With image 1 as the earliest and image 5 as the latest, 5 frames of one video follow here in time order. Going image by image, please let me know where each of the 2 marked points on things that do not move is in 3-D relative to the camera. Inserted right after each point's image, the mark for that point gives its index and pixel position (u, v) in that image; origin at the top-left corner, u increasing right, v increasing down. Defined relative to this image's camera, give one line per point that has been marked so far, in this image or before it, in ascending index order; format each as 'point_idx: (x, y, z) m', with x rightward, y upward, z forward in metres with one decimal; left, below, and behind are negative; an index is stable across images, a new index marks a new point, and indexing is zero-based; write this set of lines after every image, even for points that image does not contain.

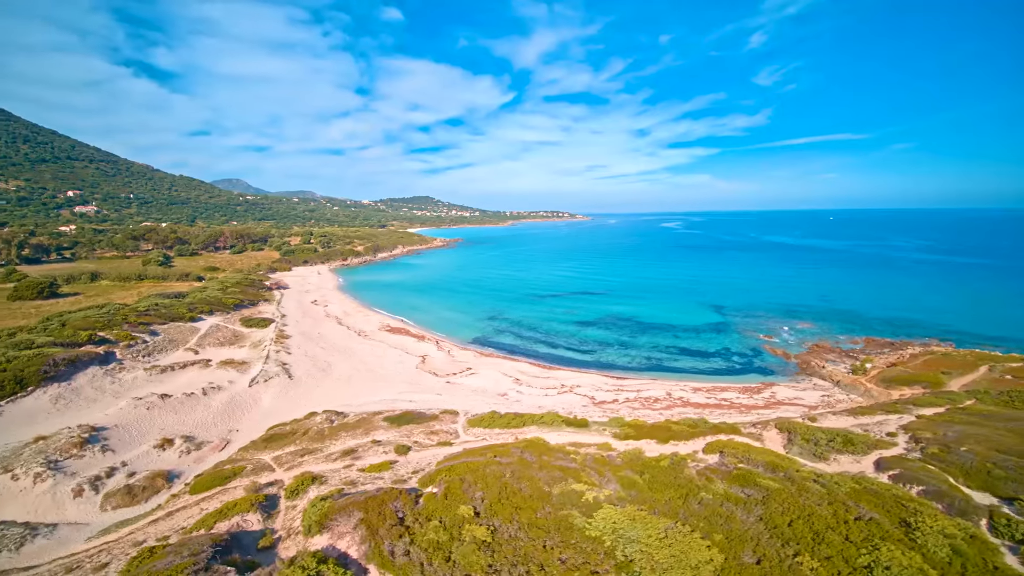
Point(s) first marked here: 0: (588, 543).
0: (+1.7, -6.2, +11.1) m
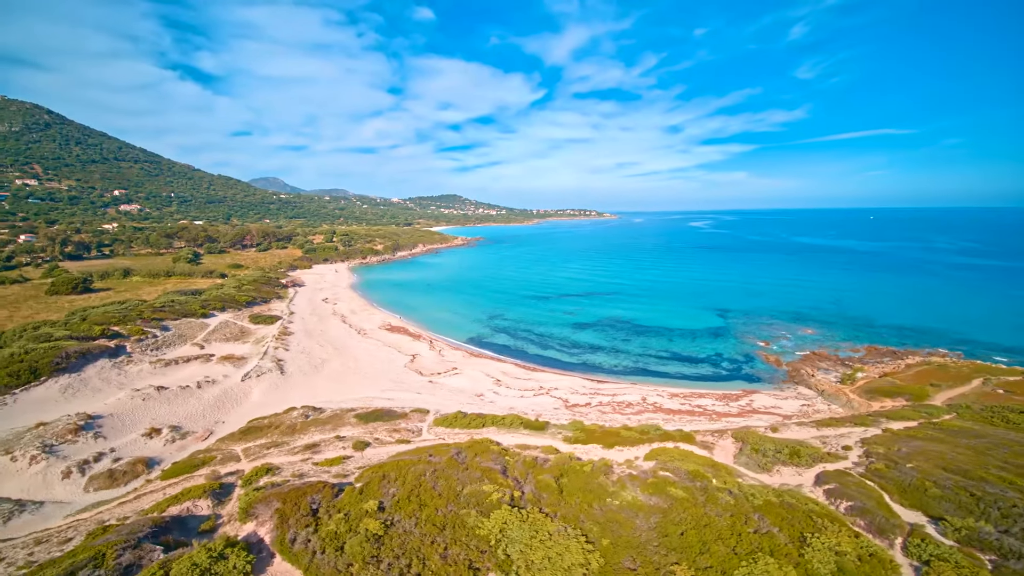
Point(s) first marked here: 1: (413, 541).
0: (-1.1, -6.6, +11.8) m
1: (-2.7, -6.5, +11.9) m
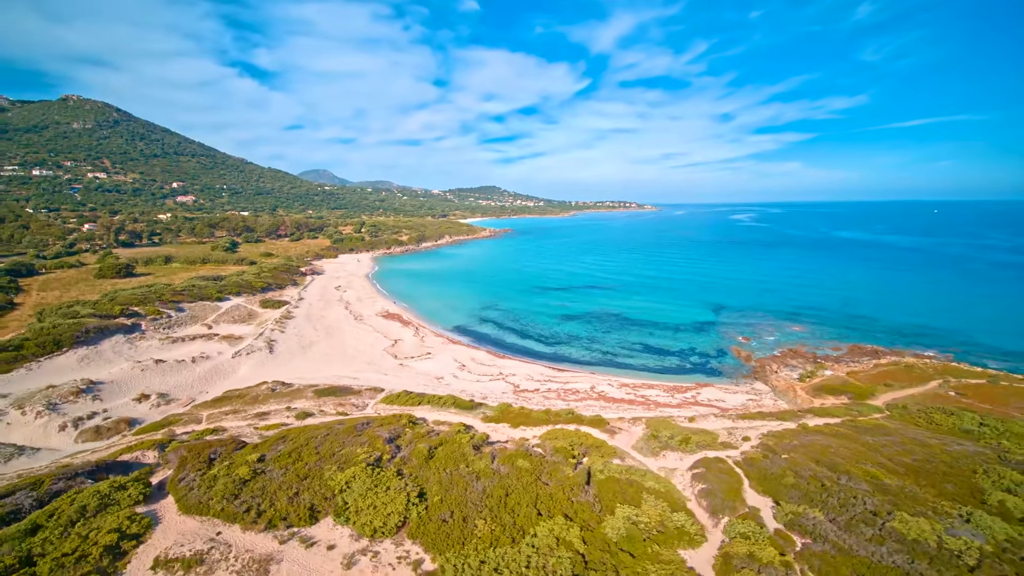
0: (-5.9, -6.2, +14.1) m
1: (-7.5, -6.1, +14.3) m
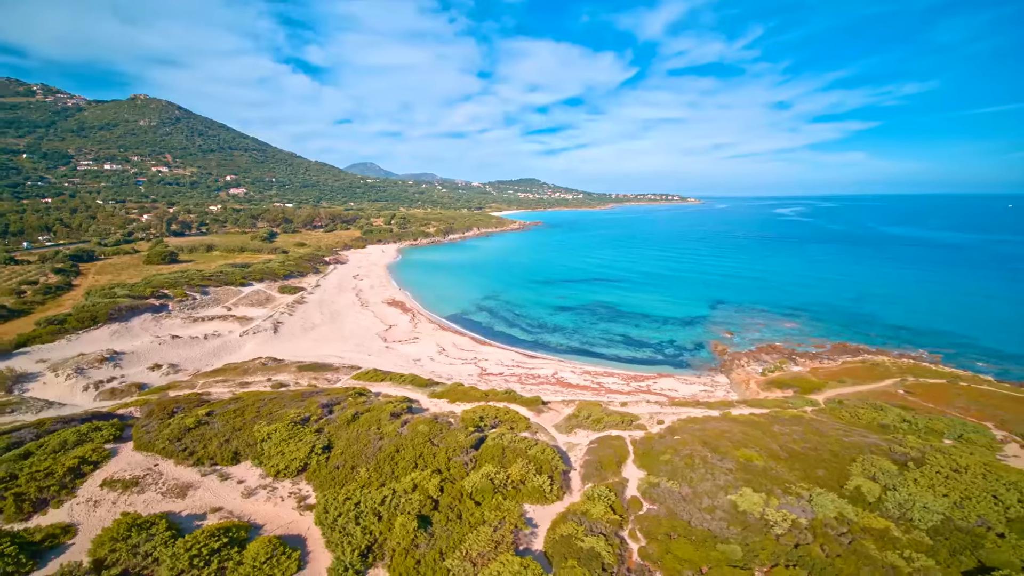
0: (-9.9, -5.7, +17.1) m
1: (-11.4, -5.5, +17.4) m
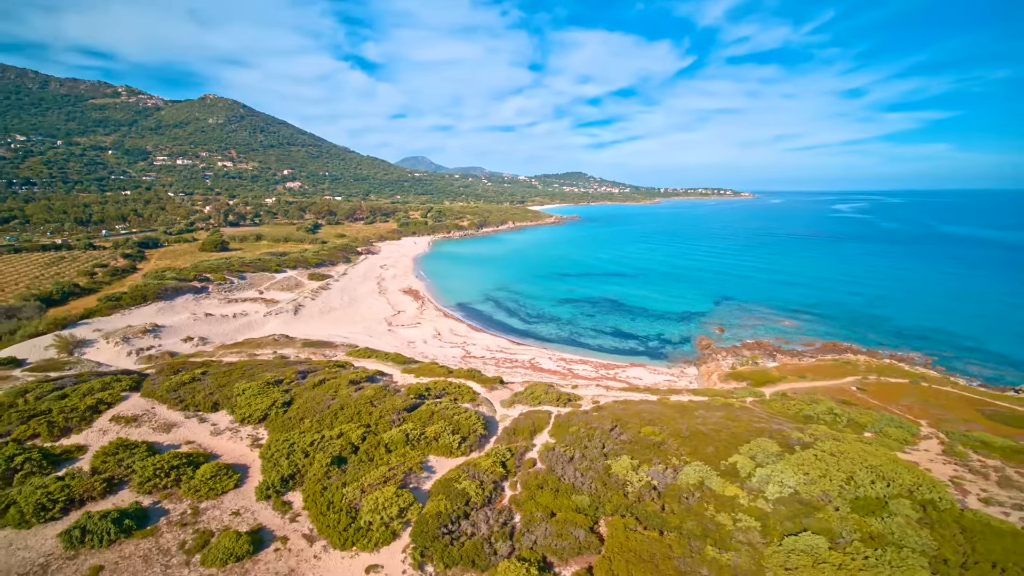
0: (-13.1, -4.9, +21.0) m
1: (-14.6, -4.7, +21.5) m
